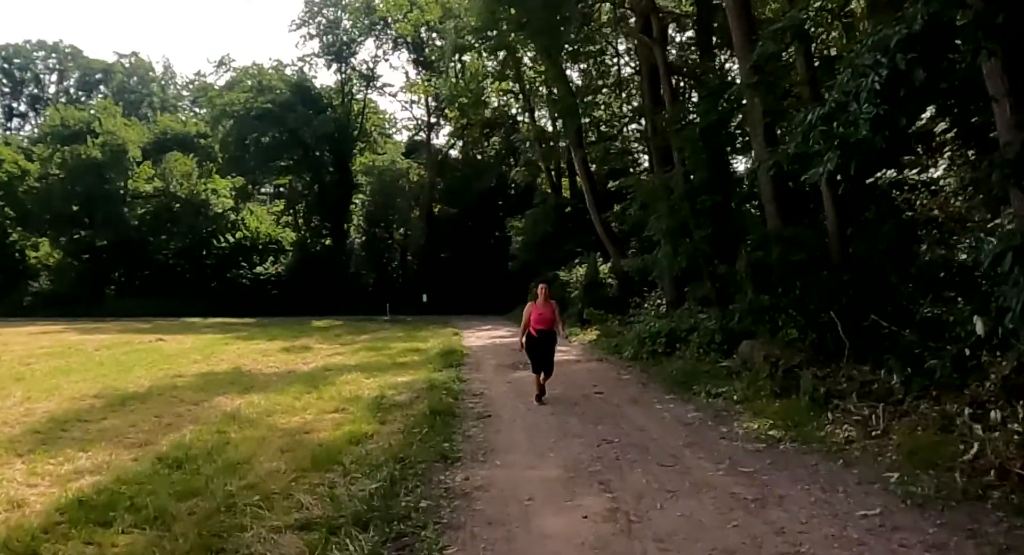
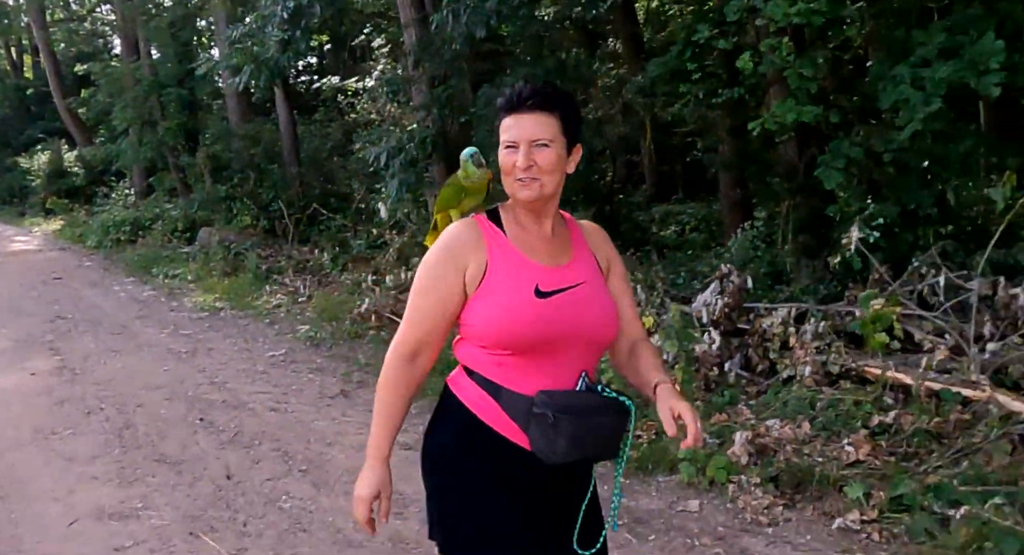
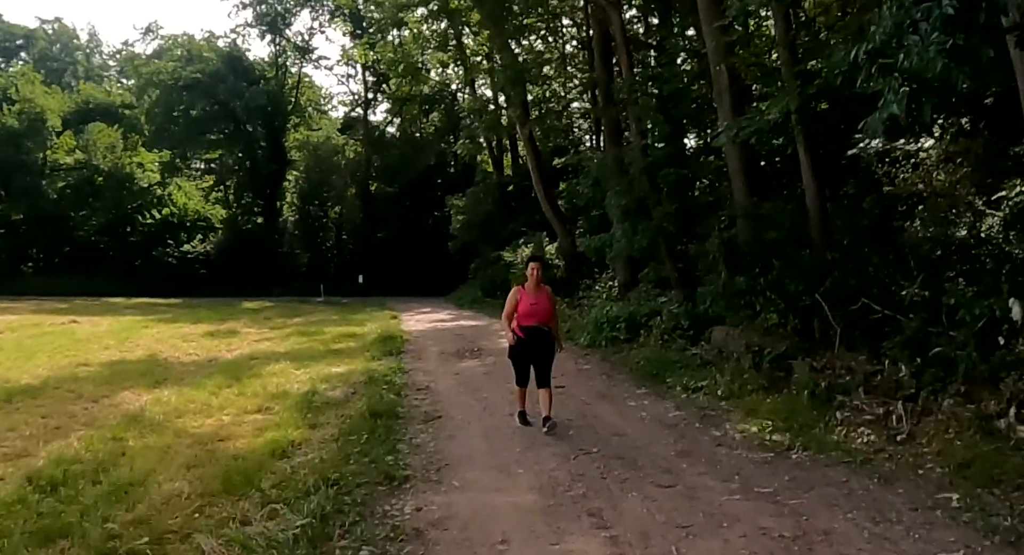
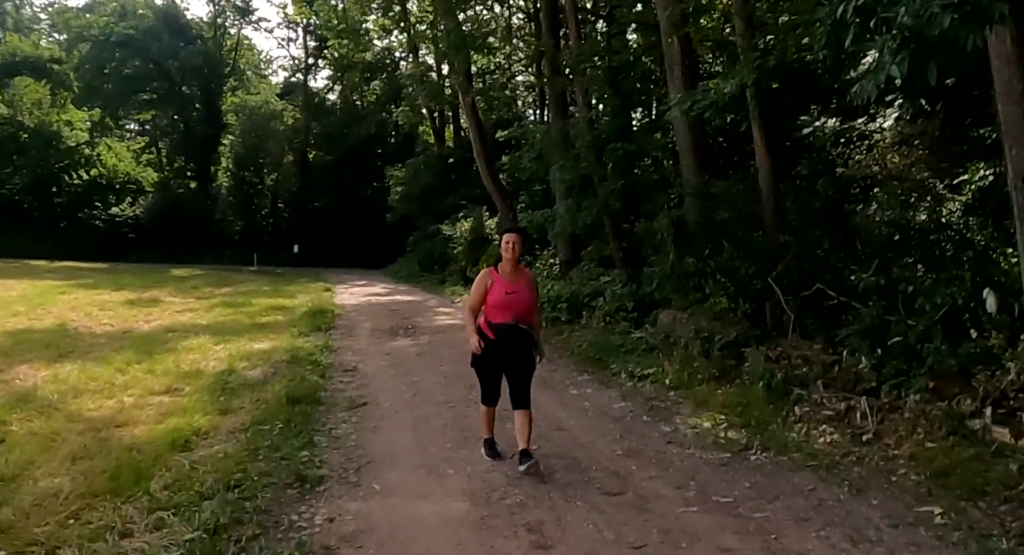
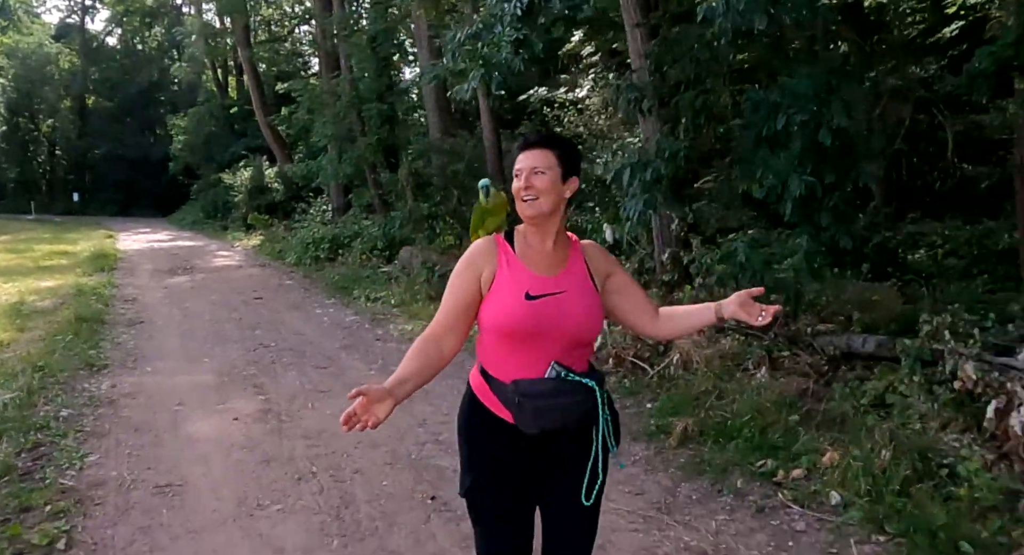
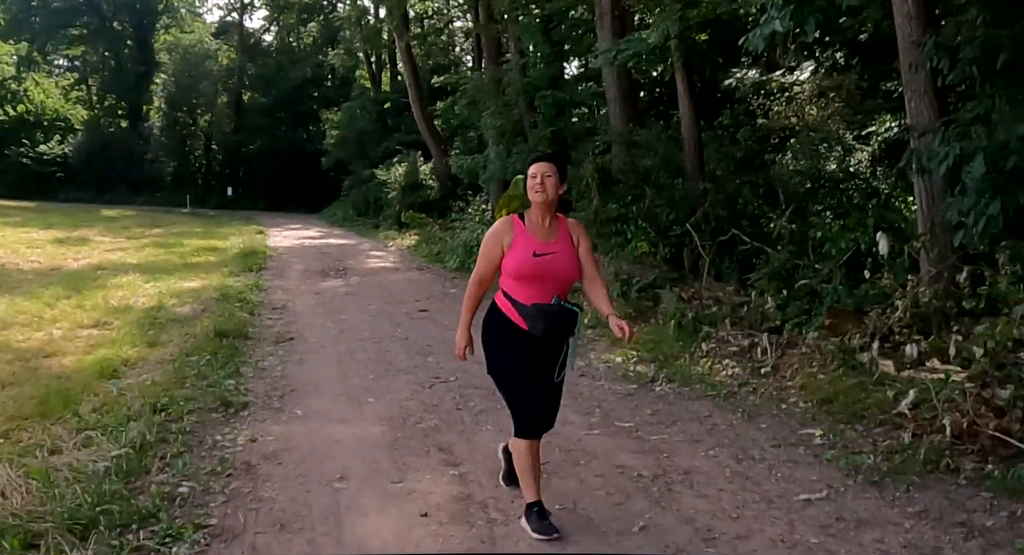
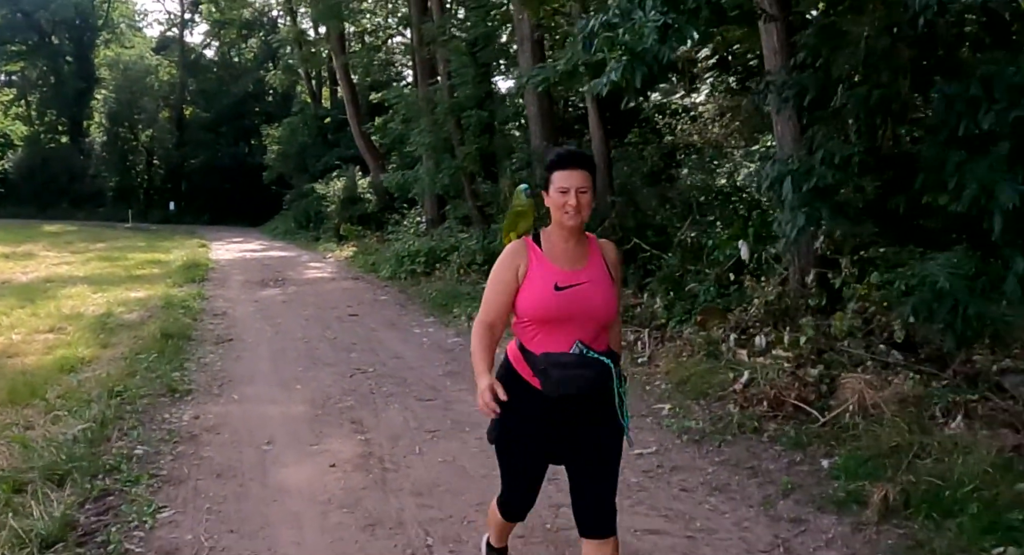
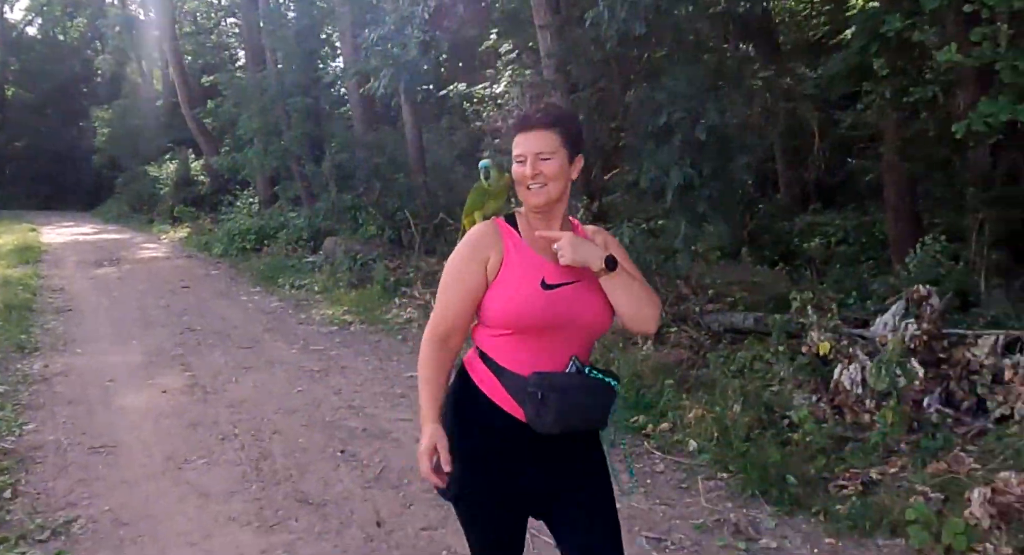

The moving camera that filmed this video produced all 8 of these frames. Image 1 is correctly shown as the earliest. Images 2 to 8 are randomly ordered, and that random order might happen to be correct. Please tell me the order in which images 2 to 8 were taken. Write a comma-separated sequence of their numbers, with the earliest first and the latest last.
3, 4, 6, 7, 5, 8, 2
